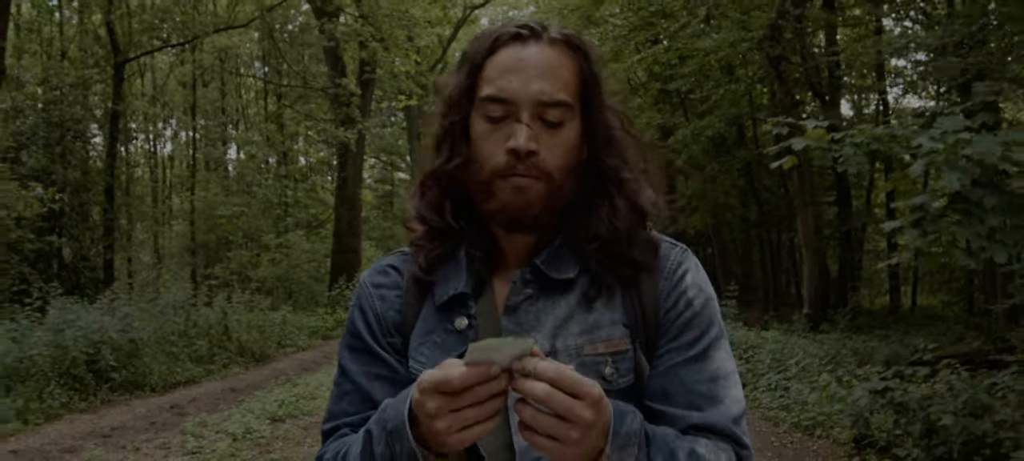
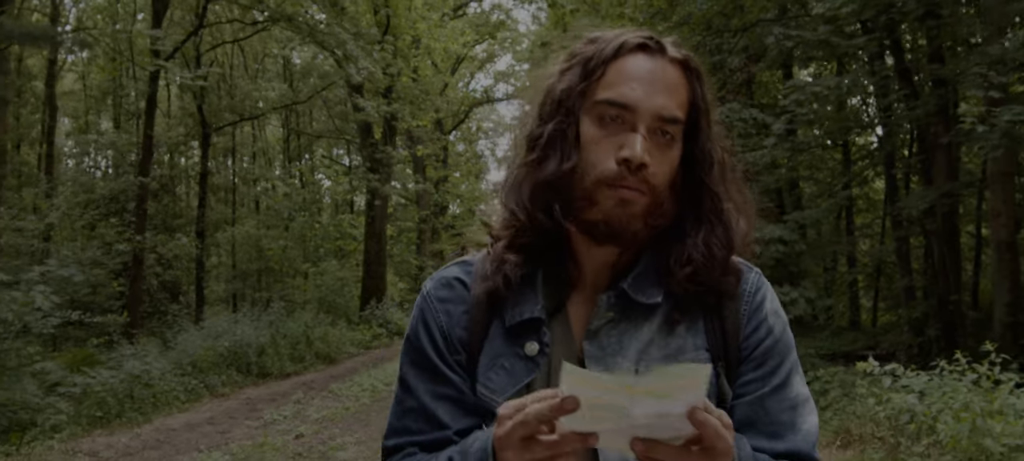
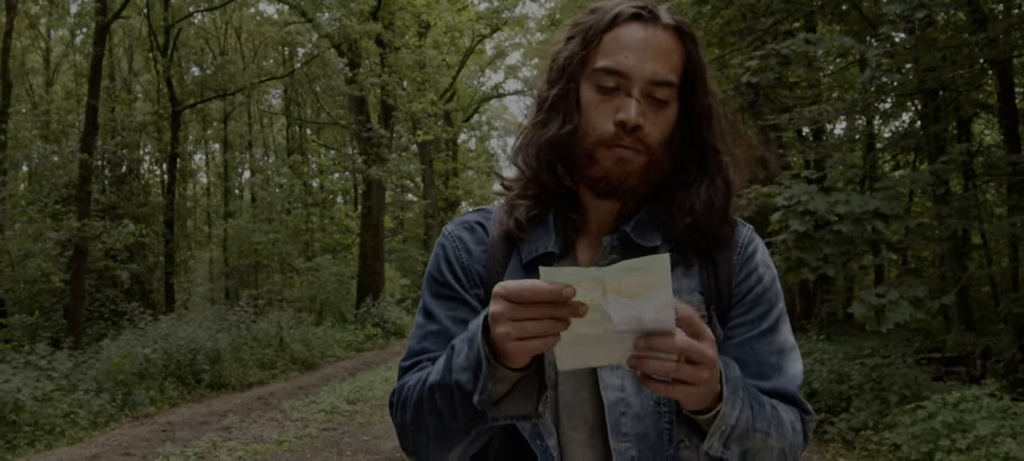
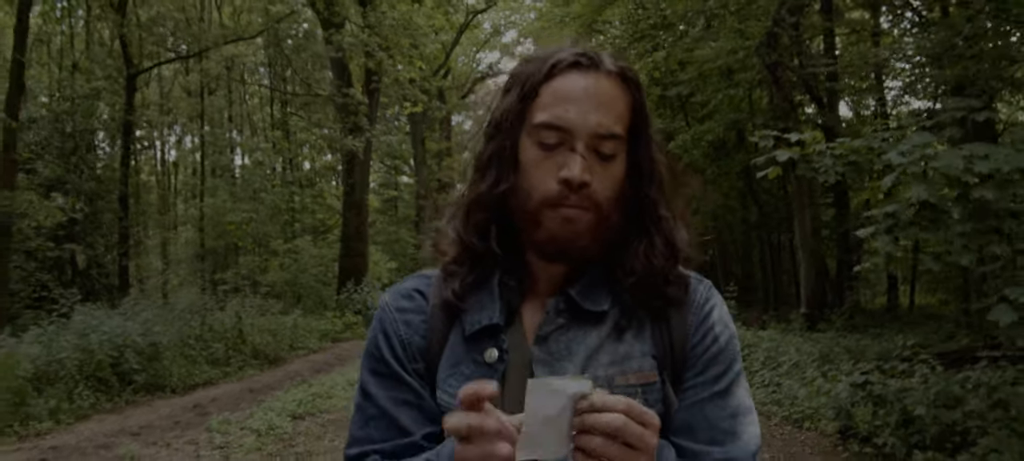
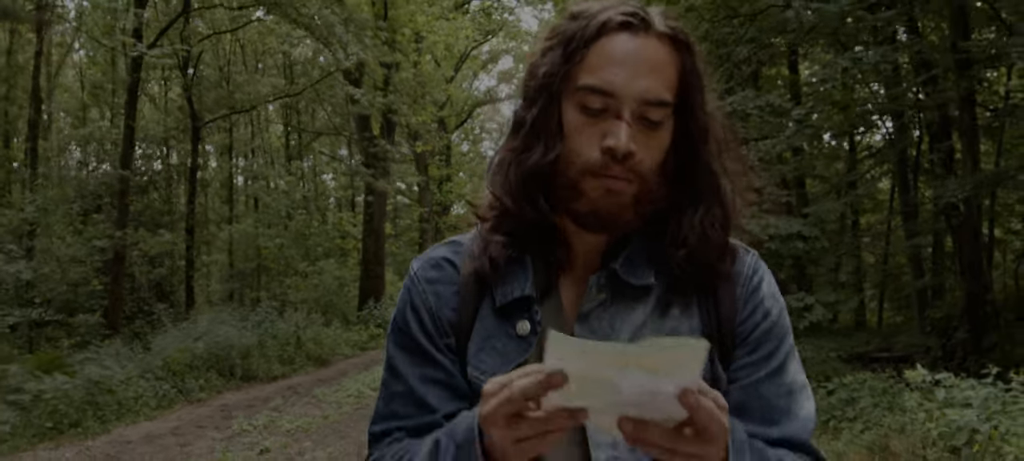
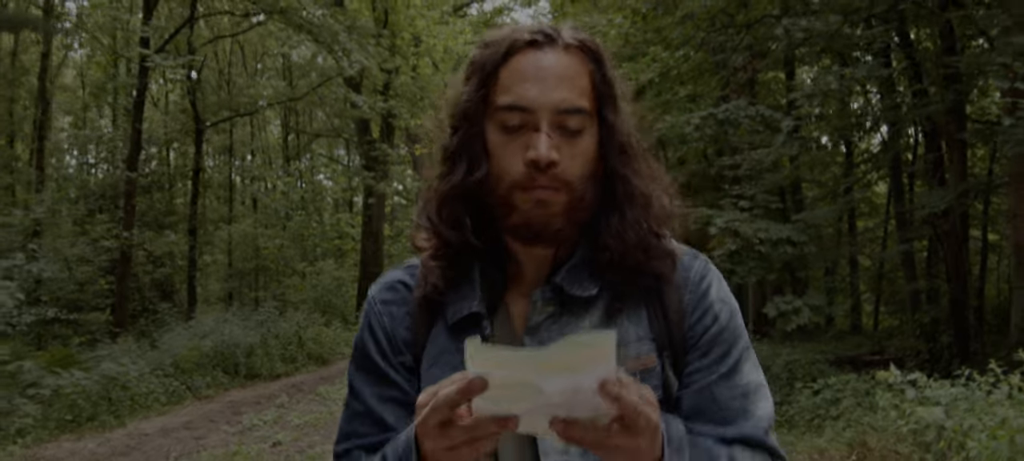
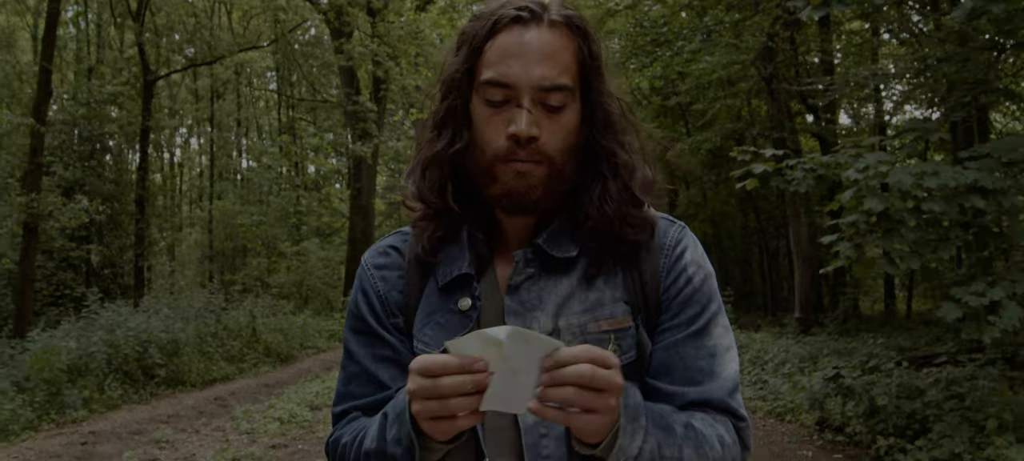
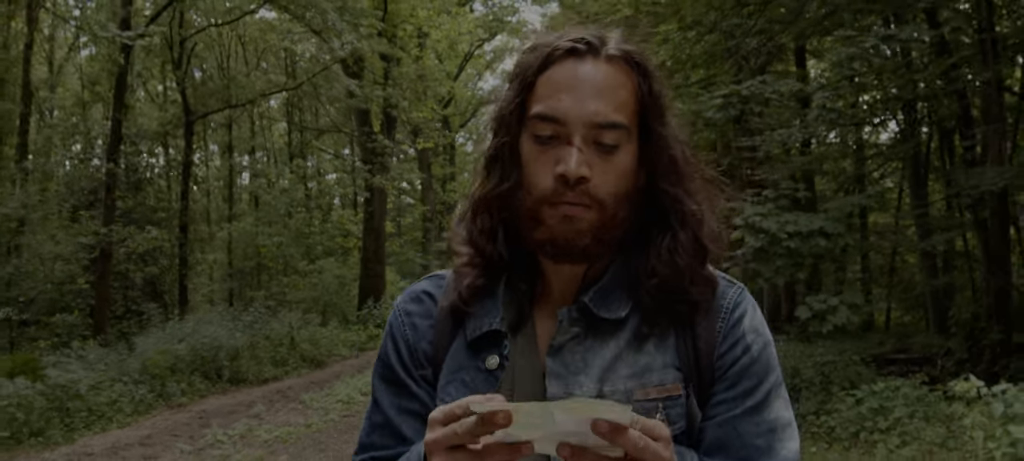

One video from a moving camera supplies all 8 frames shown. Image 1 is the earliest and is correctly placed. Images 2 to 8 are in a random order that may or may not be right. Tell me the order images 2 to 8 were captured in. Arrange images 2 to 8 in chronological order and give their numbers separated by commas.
4, 7, 3, 8, 5, 6, 2
